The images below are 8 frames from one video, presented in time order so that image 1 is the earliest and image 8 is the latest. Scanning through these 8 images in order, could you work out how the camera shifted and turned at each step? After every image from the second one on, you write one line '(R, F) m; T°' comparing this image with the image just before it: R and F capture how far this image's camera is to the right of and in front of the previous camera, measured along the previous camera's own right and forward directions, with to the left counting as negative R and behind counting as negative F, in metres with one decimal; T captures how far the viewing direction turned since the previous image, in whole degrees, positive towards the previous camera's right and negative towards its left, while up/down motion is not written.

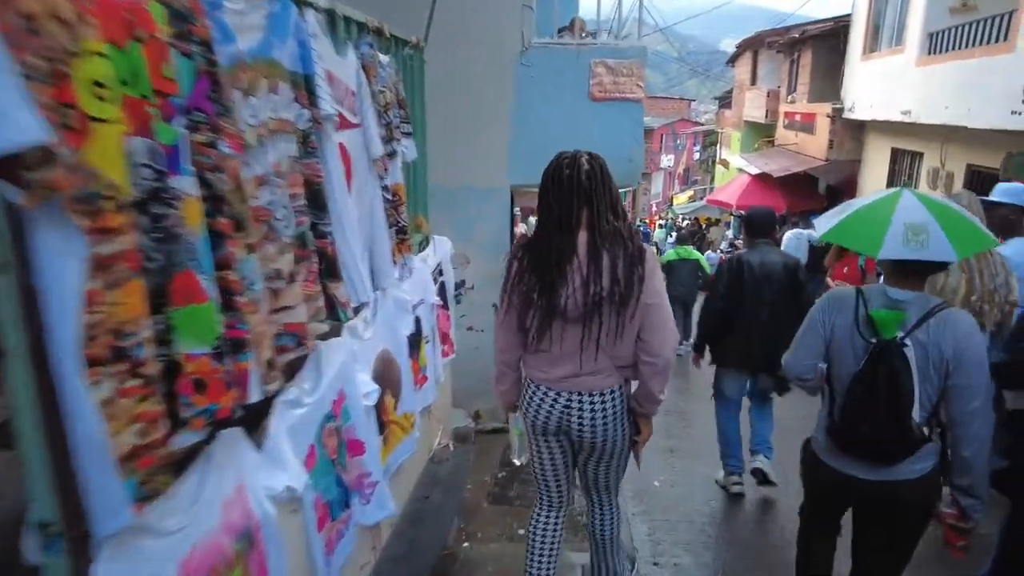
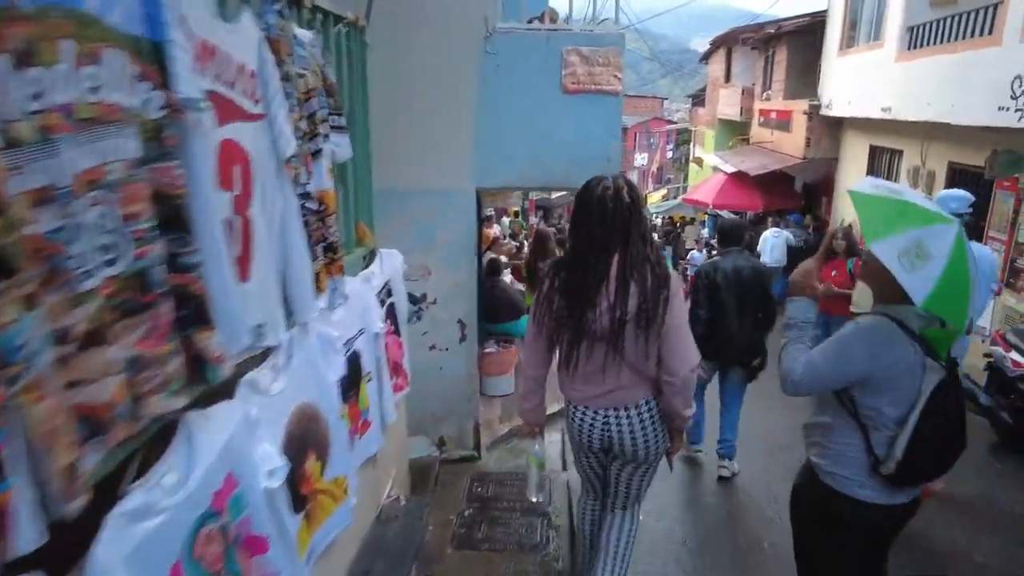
(+0.1, +0.5) m; +2°
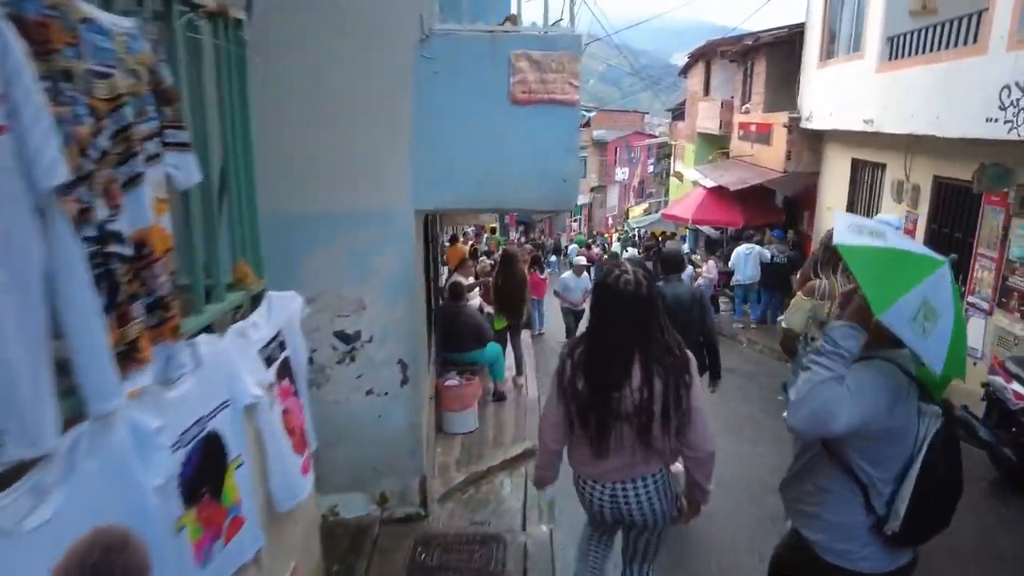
(+0.2, +0.5) m; +1°
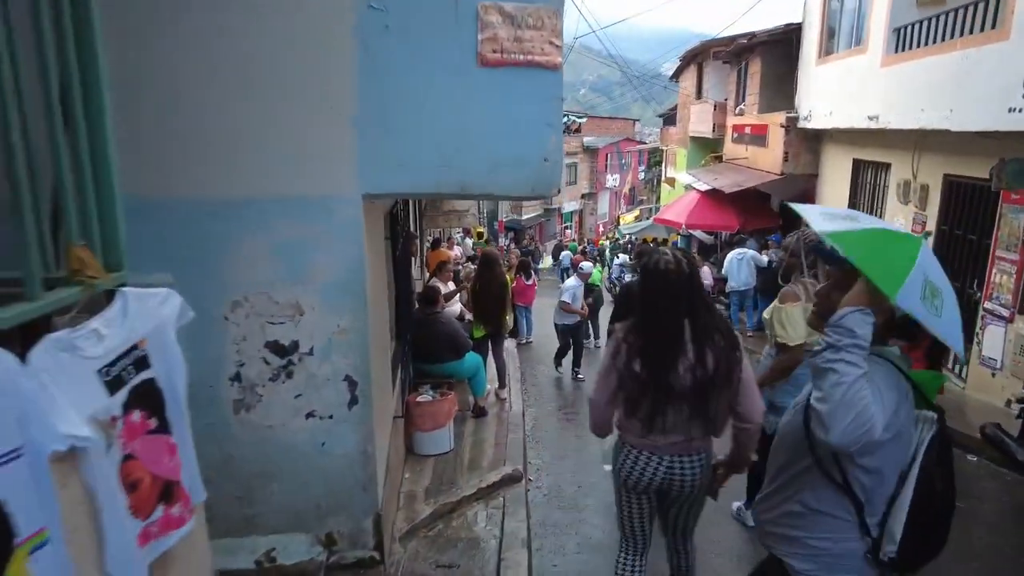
(+0.1, +0.7) m; +1°
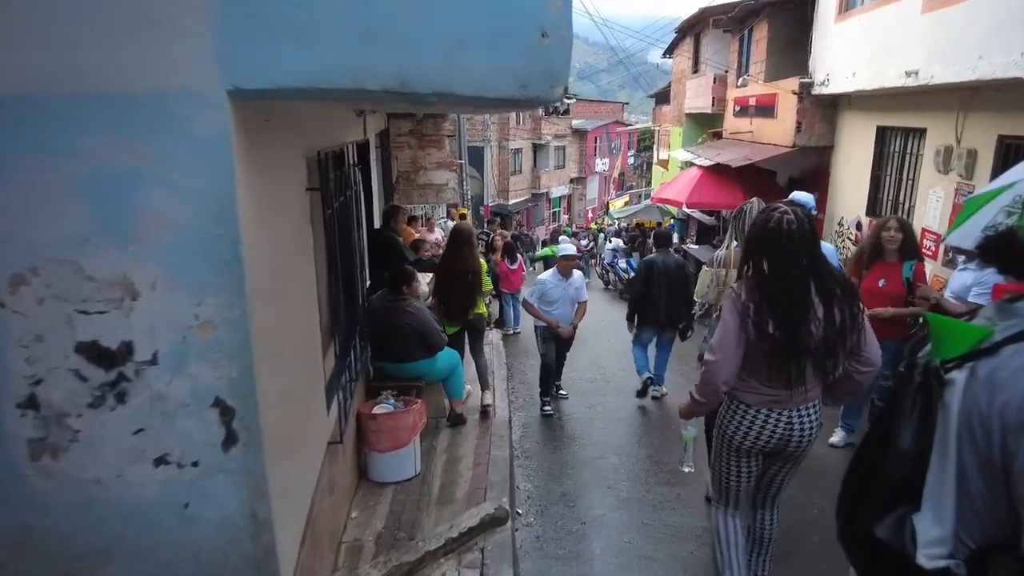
(0.0, +1.3) m; +1°
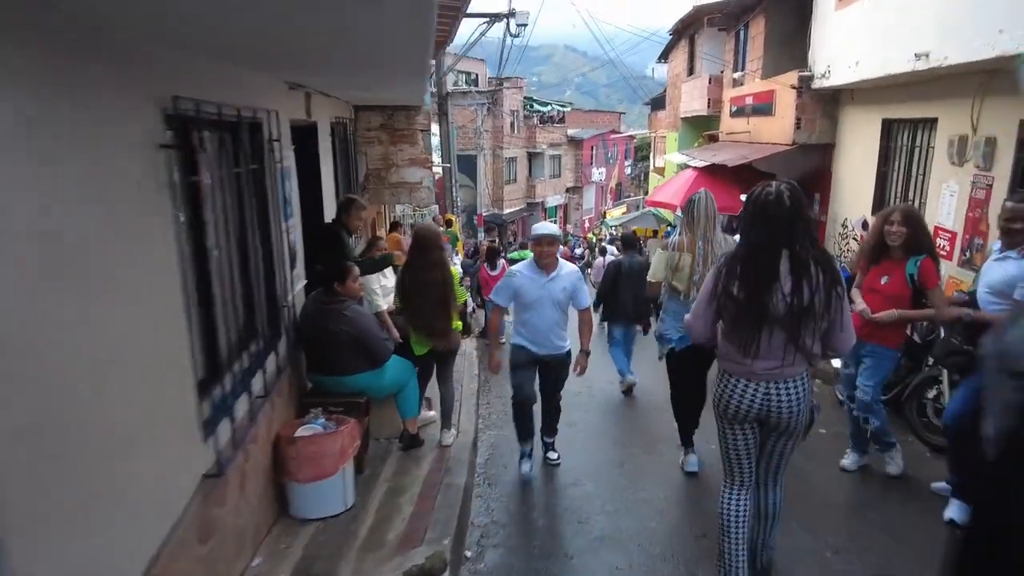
(+0.3, +0.7) m; 0°
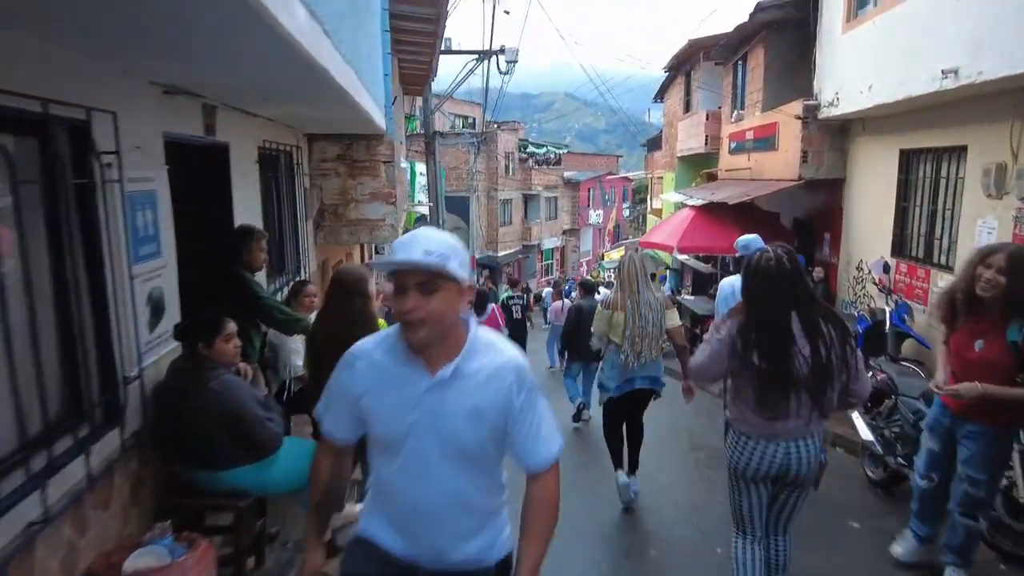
(+0.3, +1.1) m; 0°
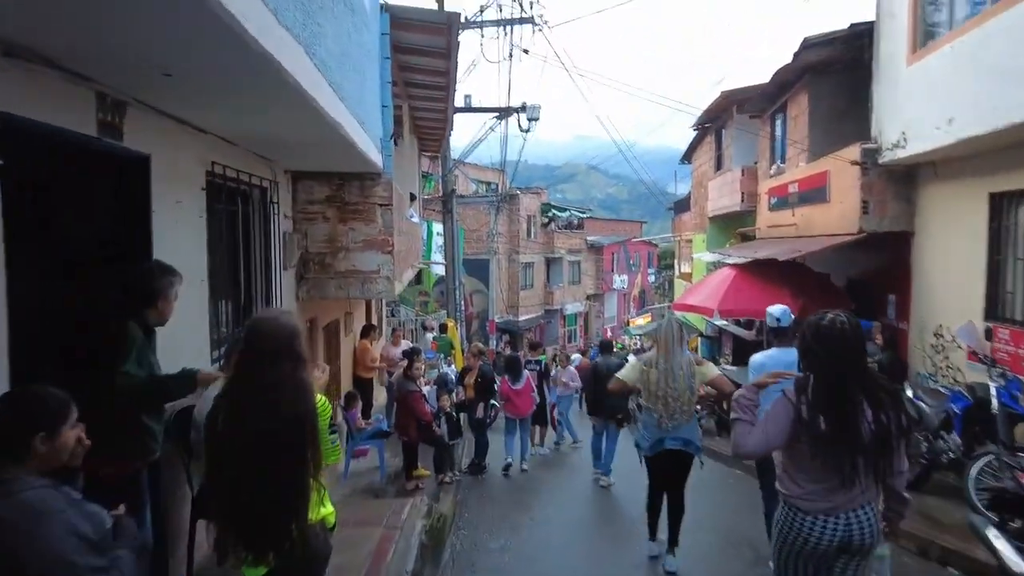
(+0.1, +1.3) m; -2°
